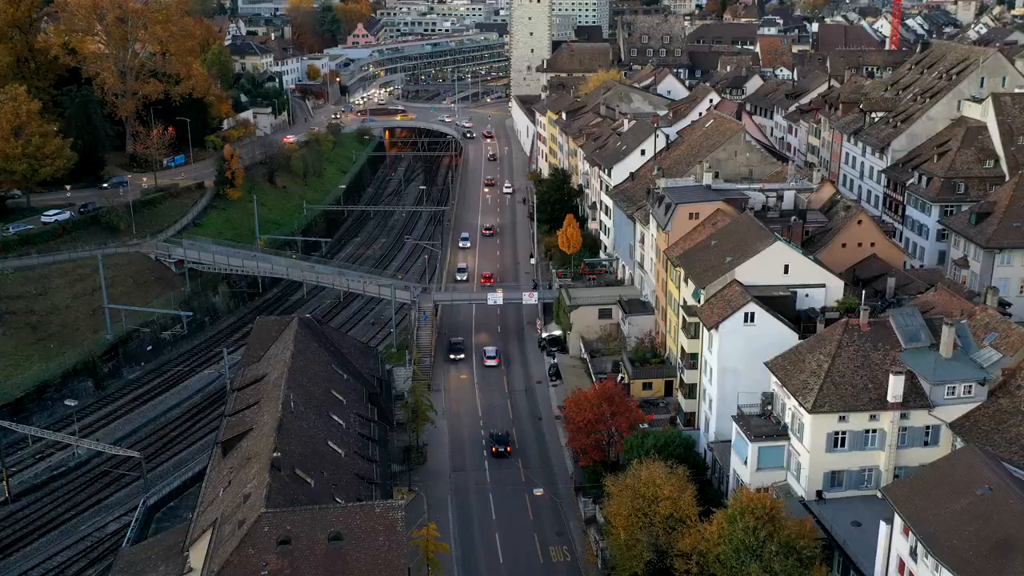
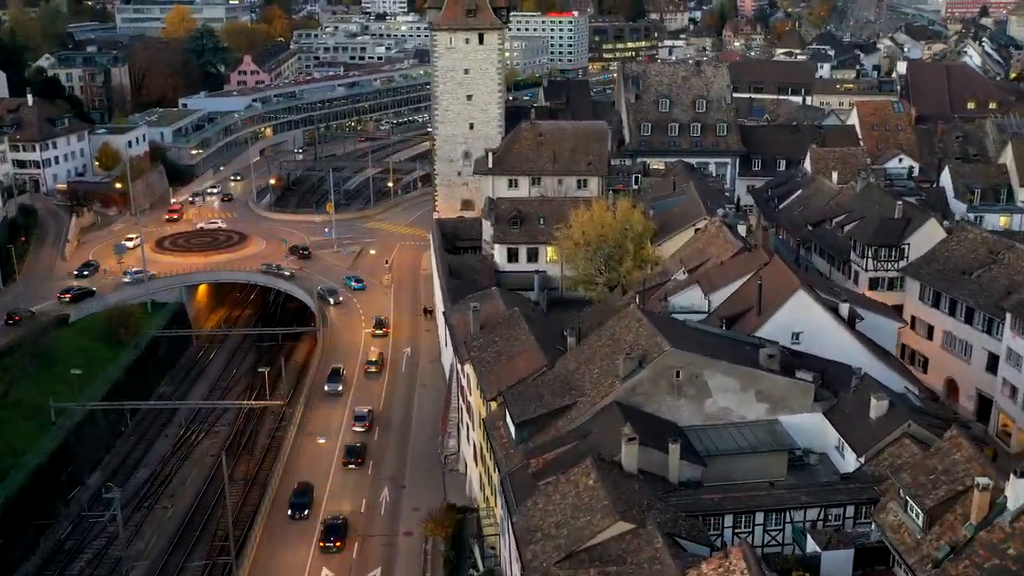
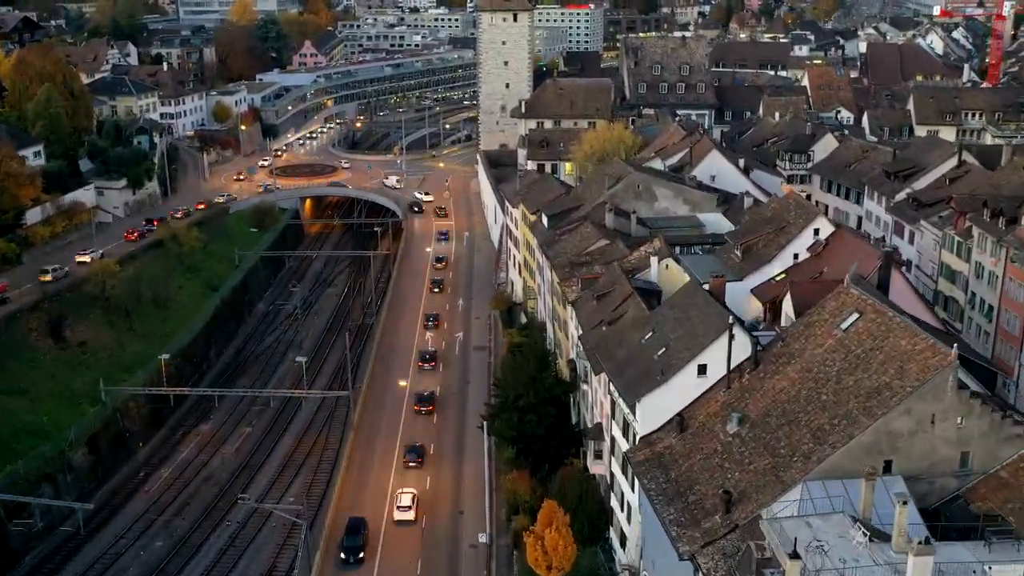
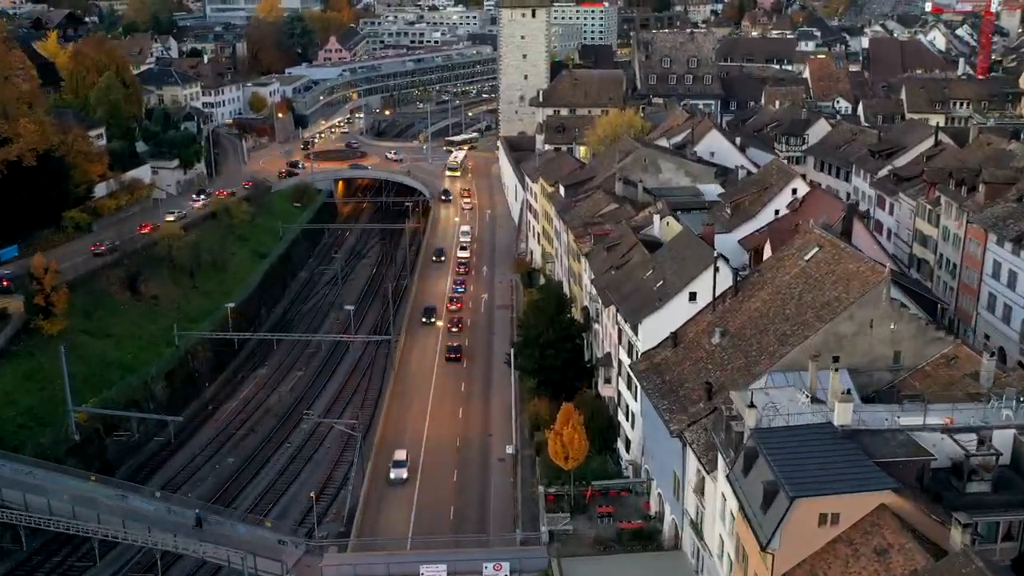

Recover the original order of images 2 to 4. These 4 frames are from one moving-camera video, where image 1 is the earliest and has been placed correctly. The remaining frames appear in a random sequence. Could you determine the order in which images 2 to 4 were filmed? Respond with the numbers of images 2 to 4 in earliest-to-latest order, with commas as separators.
4, 3, 2
